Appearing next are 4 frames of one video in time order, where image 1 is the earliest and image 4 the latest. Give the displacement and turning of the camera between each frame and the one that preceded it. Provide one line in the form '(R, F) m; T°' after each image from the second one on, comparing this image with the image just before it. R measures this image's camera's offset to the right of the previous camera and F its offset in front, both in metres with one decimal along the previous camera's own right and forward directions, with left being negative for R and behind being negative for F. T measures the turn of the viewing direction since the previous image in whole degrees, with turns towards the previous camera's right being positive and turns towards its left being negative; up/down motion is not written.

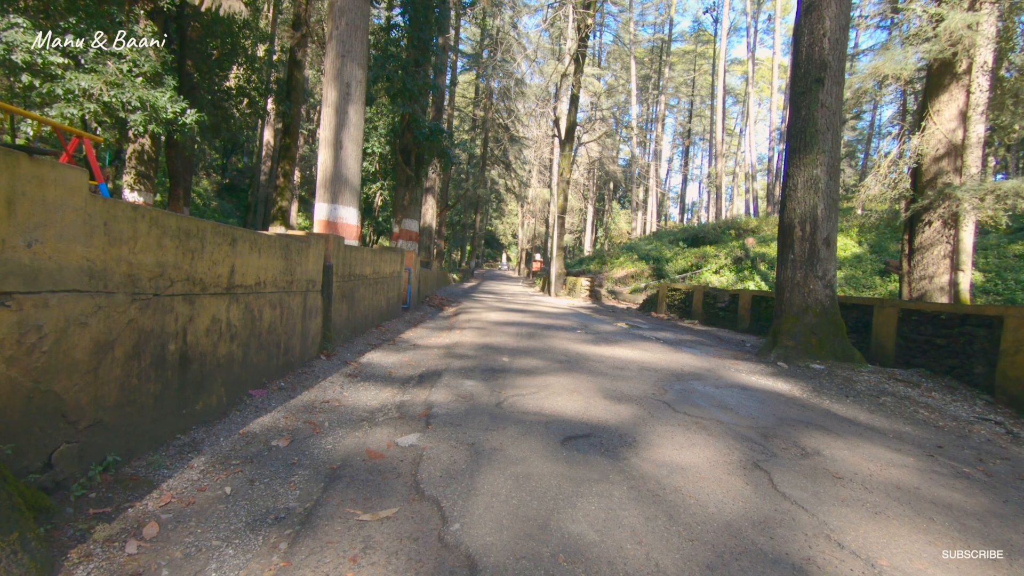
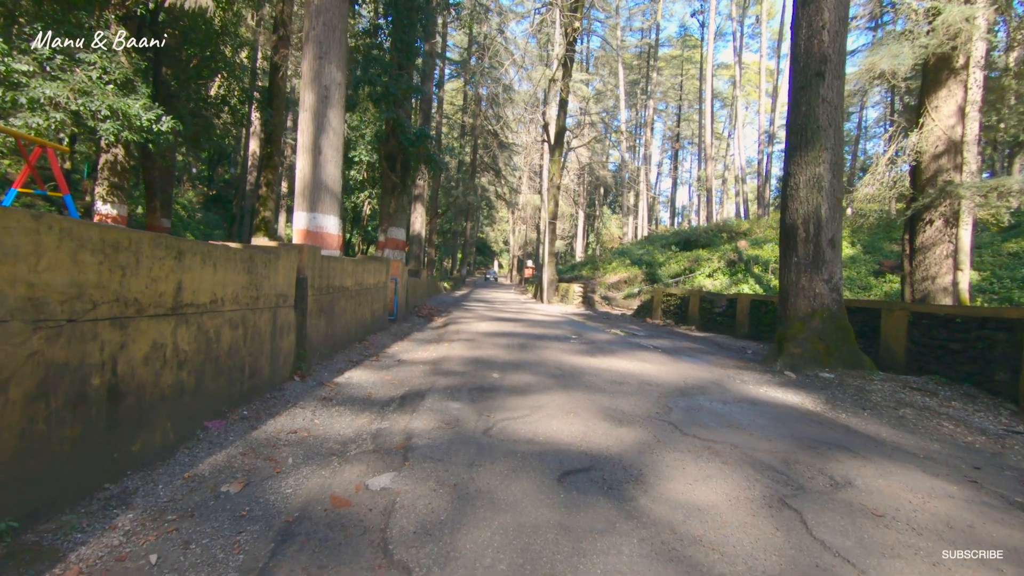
(0.0, +0.5) m; +1°
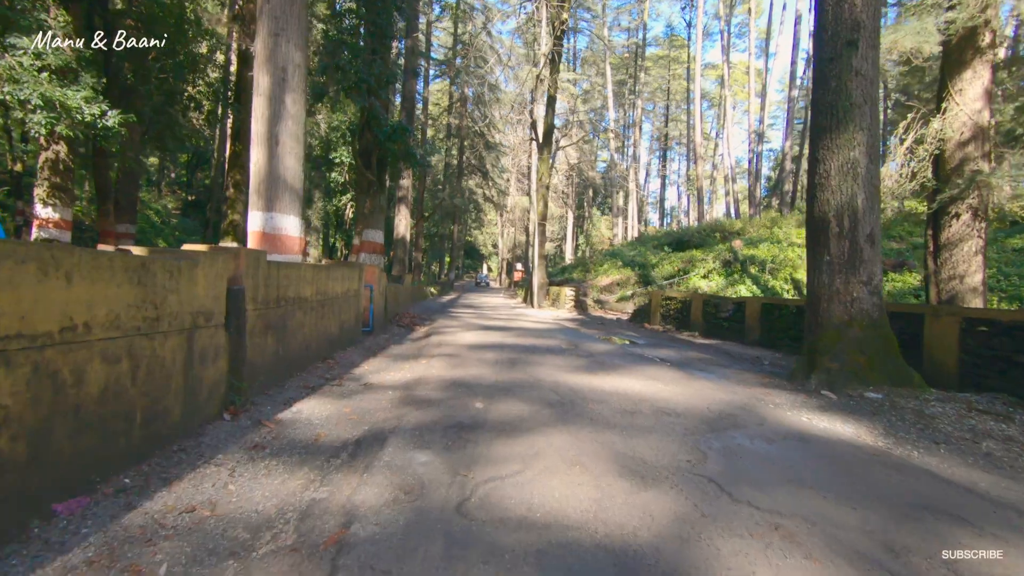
(0.0, +1.3) m; +1°
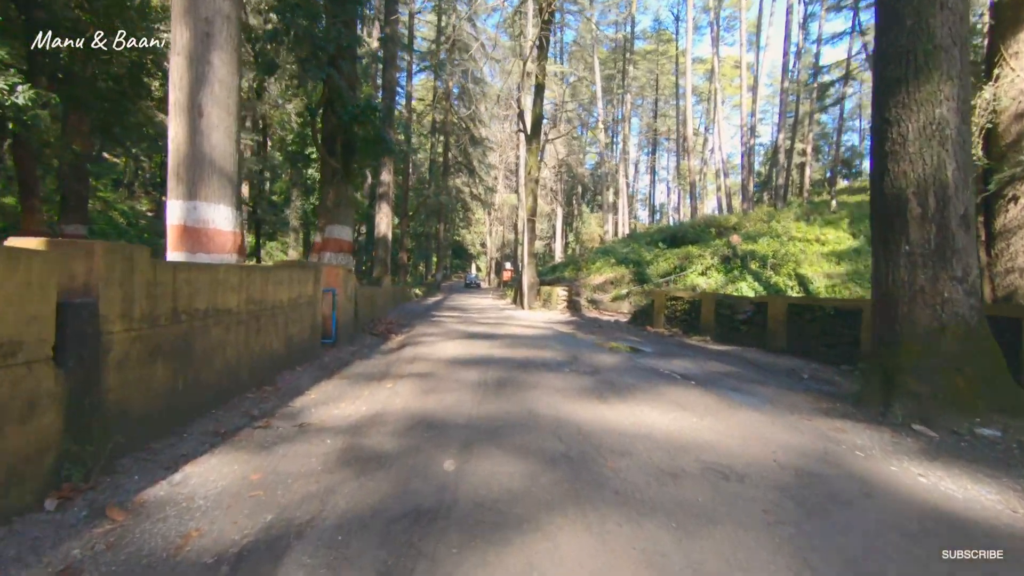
(+0.1, +1.8) m; +1°
